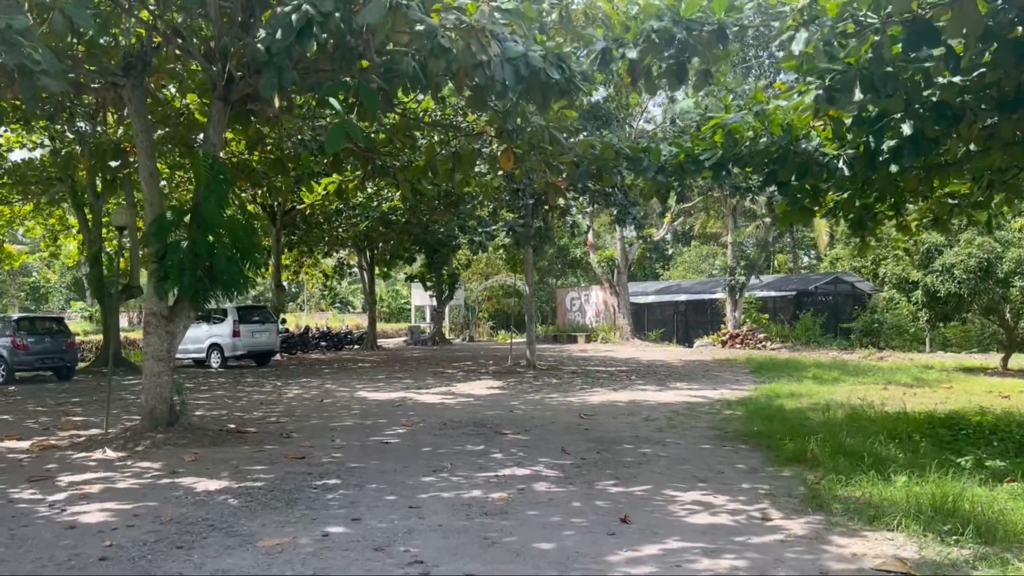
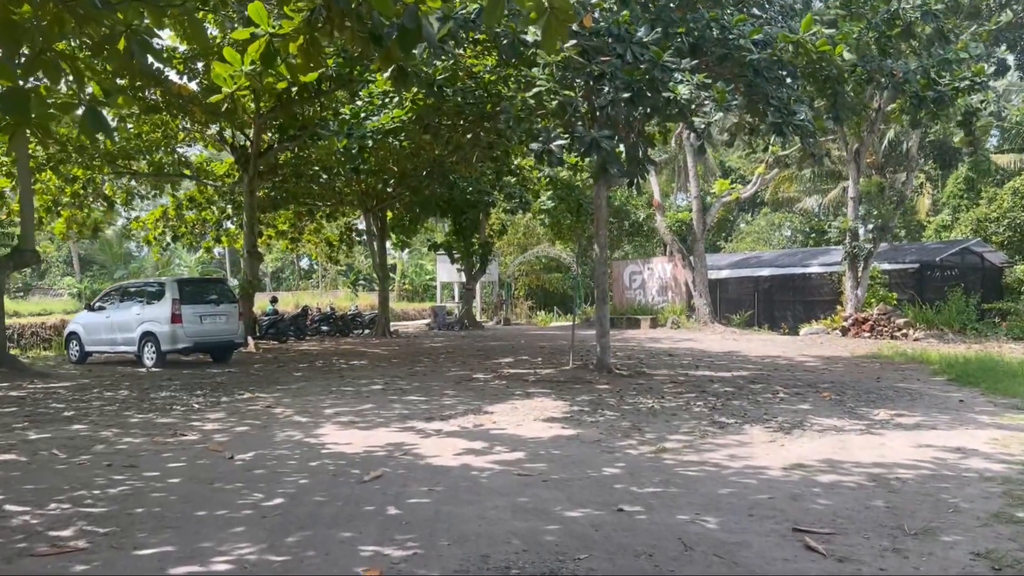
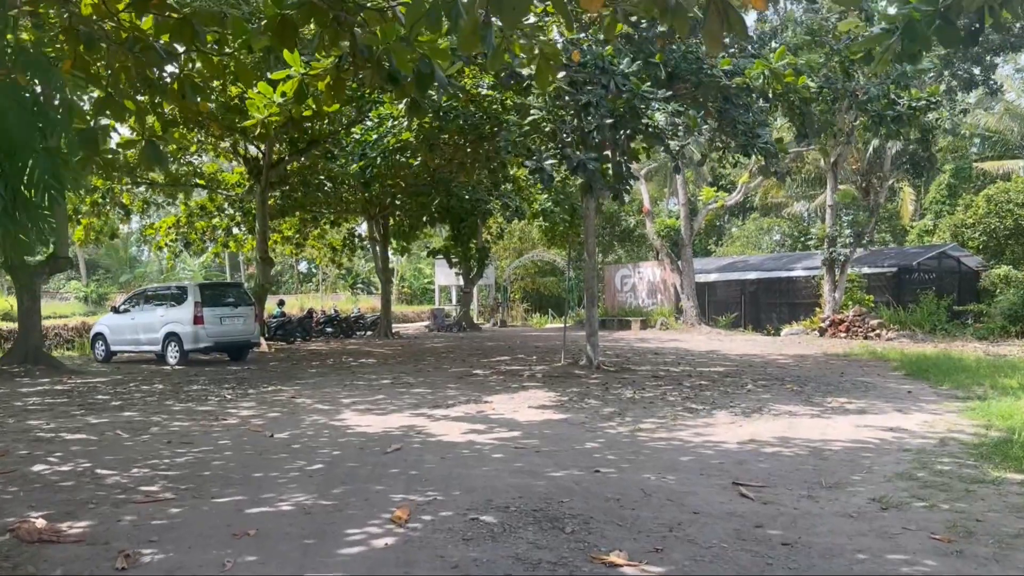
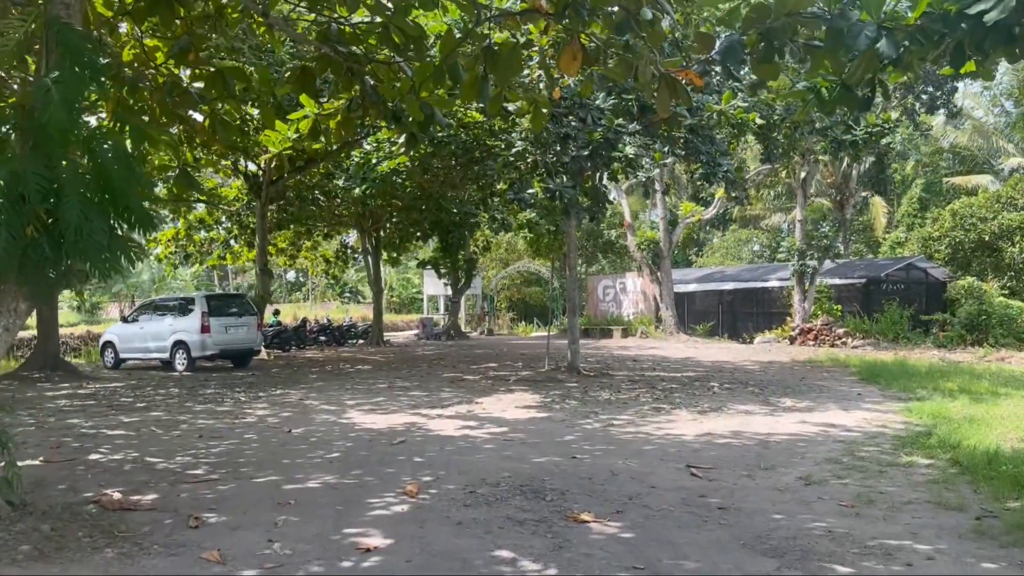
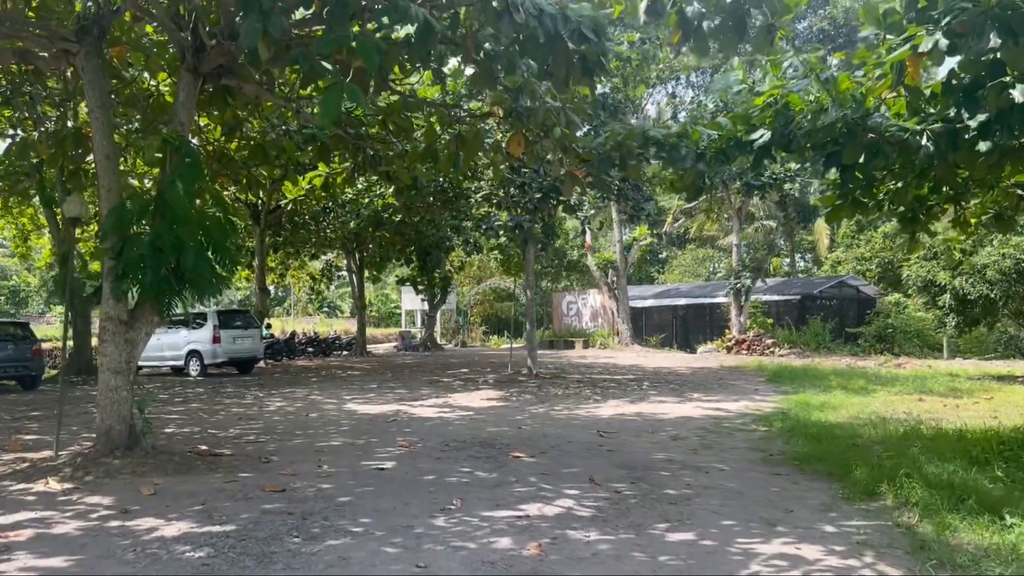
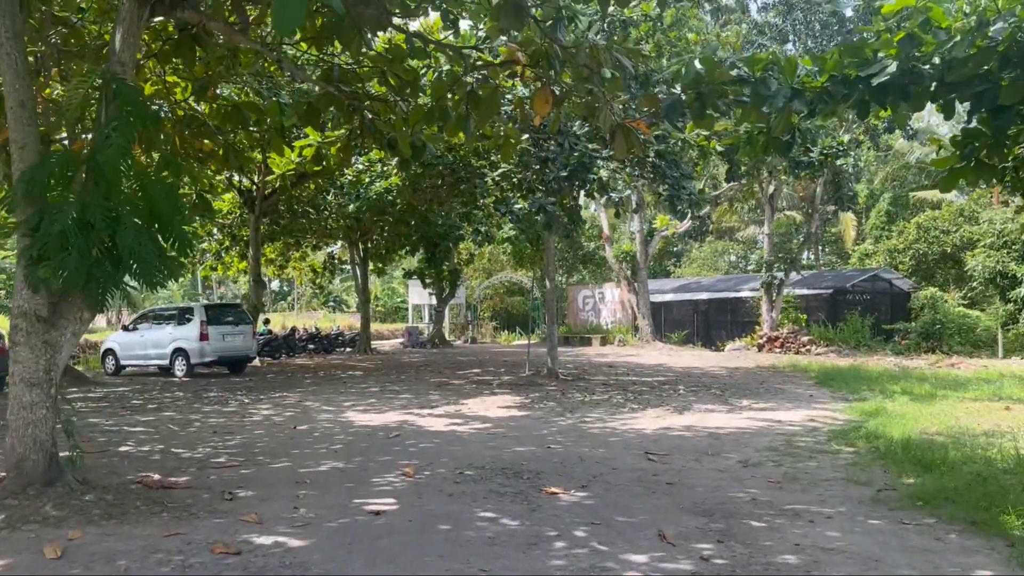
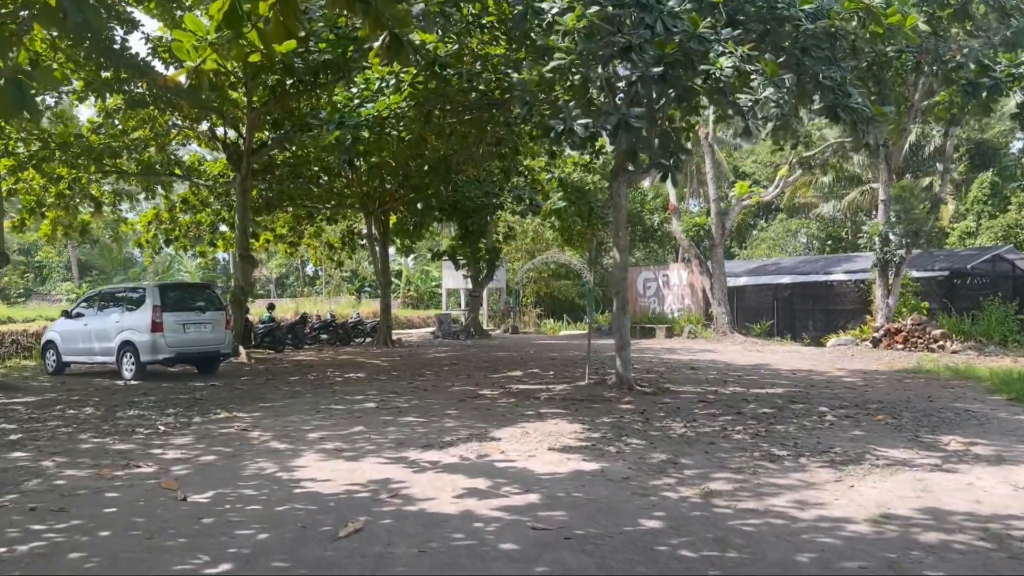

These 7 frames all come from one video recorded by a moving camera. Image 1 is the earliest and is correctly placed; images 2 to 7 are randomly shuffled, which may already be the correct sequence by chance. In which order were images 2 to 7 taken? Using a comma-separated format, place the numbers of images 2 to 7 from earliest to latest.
5, 6, 4, 3, 2, 7
